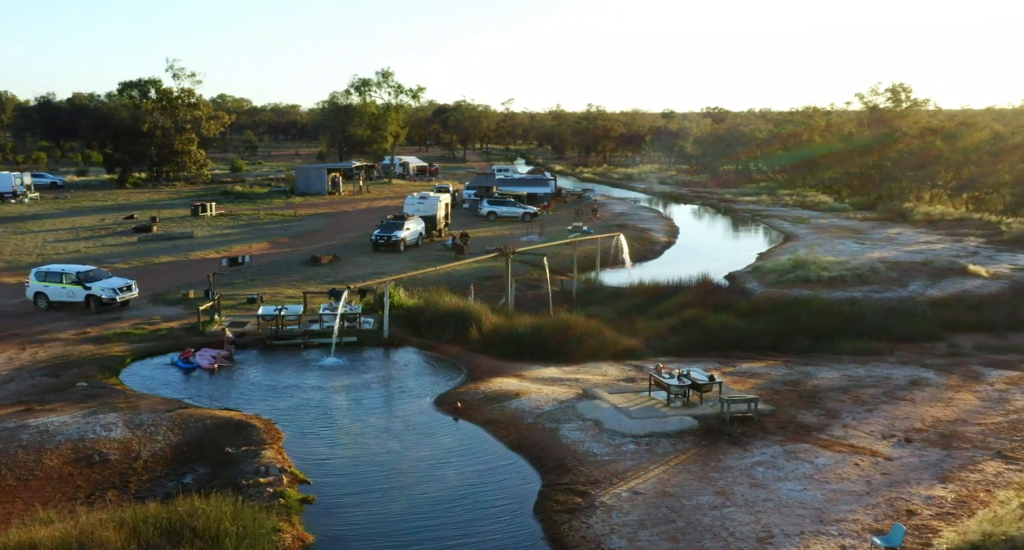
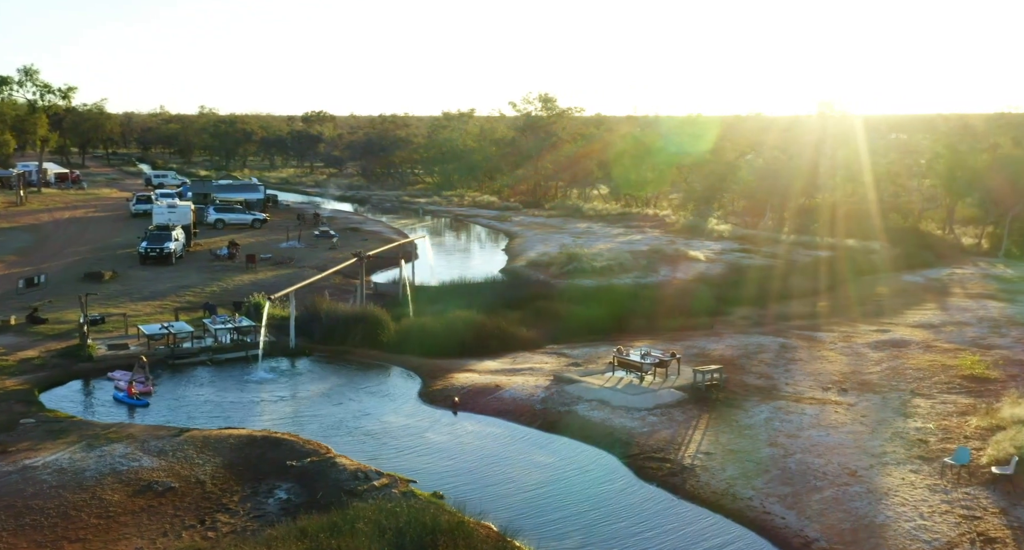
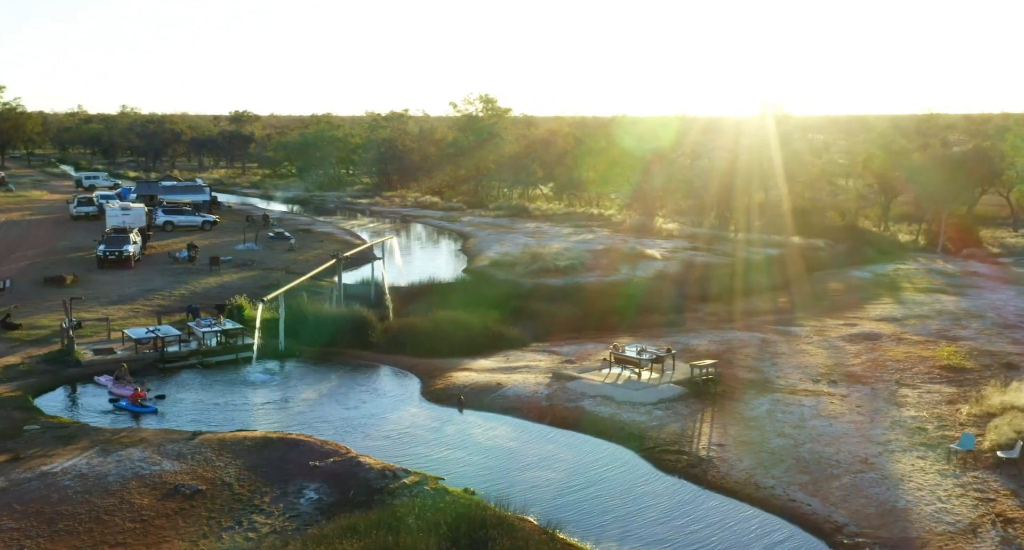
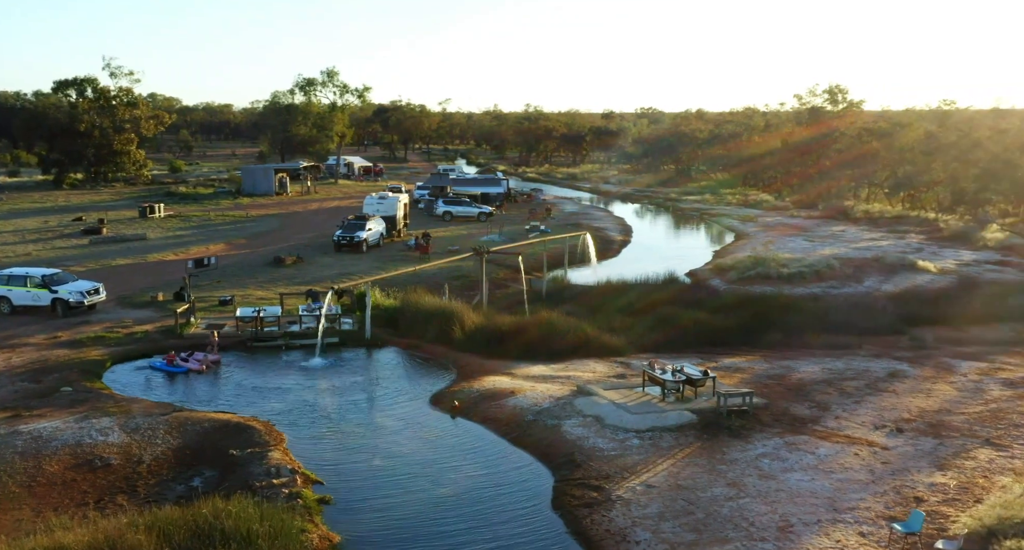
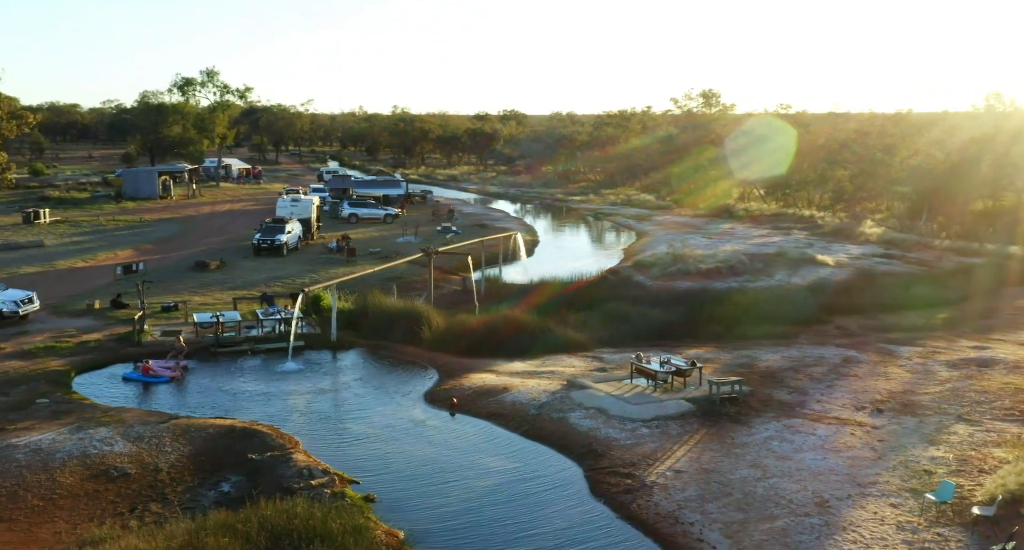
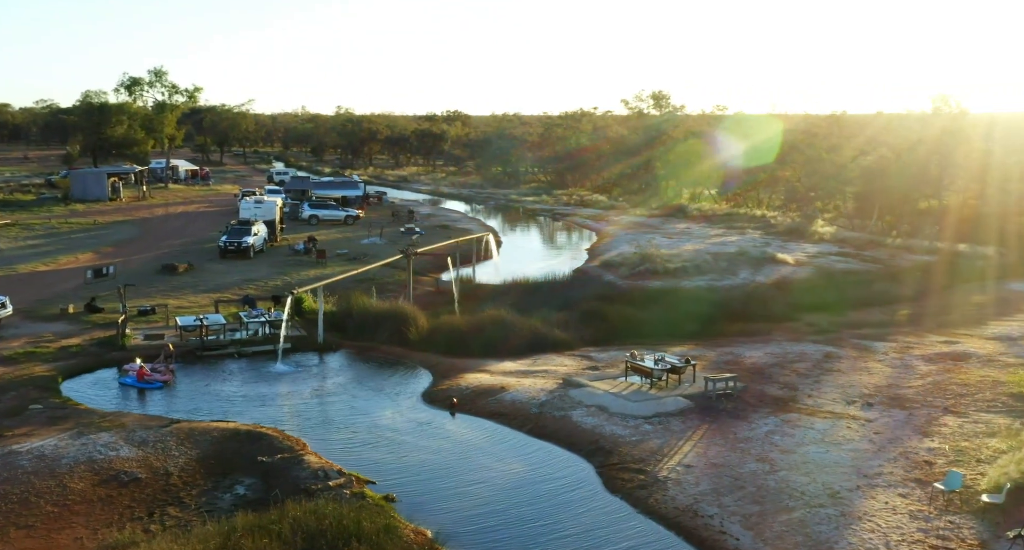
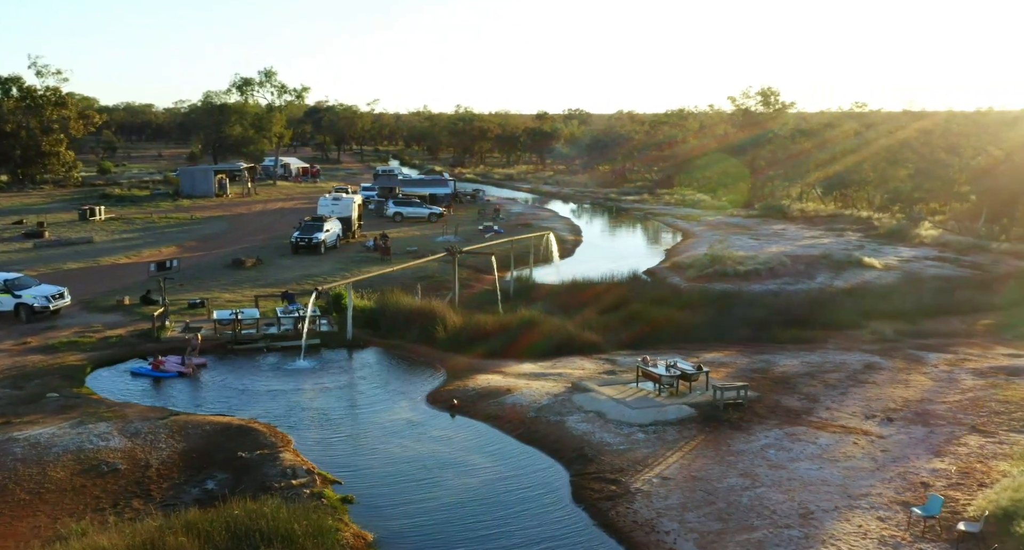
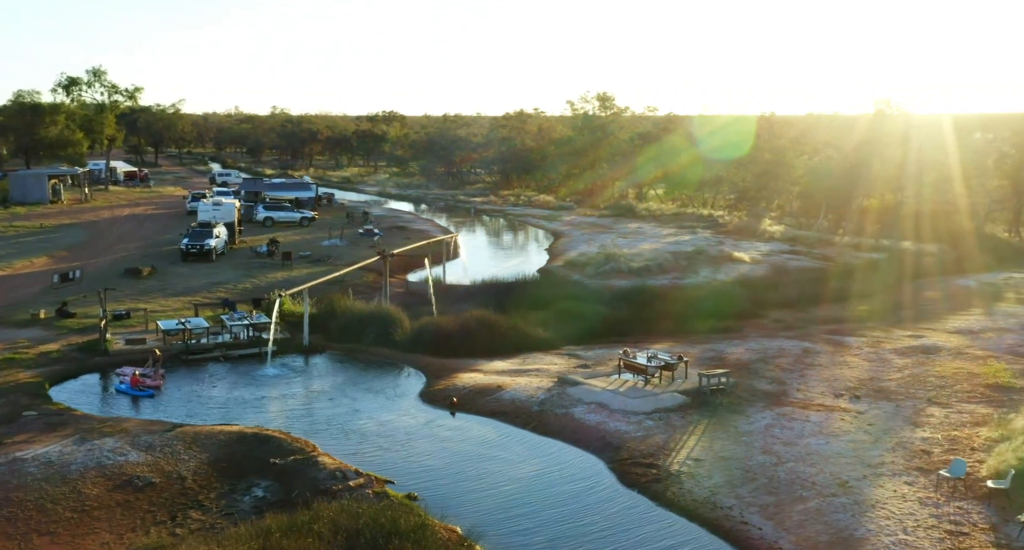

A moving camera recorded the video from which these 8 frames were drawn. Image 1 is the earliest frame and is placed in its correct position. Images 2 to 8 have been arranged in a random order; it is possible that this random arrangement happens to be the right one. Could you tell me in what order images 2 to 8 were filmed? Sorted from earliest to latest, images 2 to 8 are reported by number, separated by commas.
4, 7, 5, 6, 8, 2, 3
